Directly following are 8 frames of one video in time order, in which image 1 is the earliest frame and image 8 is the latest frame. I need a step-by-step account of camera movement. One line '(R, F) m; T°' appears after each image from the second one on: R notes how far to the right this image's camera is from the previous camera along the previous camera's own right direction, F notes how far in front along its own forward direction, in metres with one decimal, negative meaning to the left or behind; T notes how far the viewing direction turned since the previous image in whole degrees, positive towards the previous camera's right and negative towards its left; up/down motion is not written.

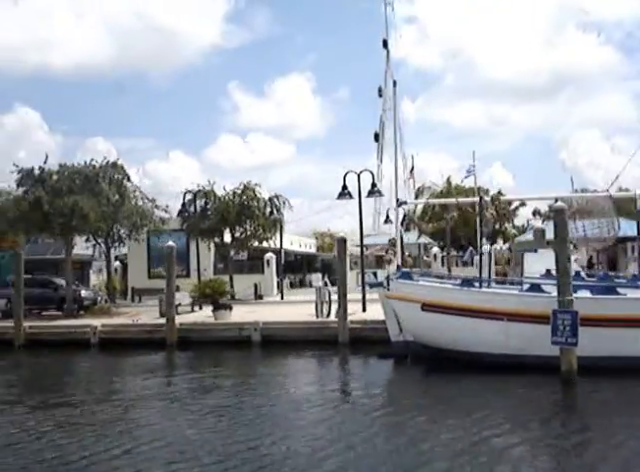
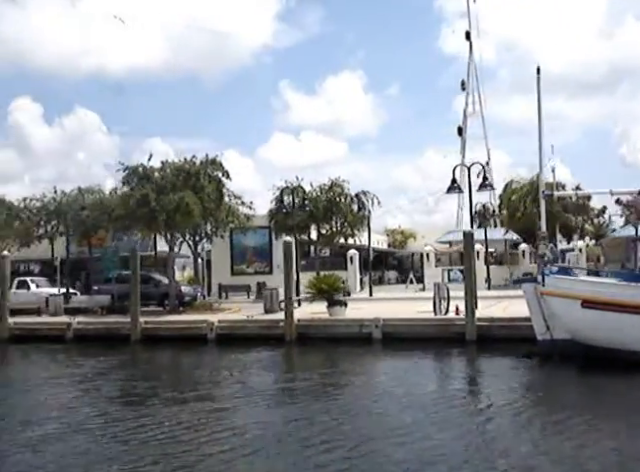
(-1.9, +0.3) m; -4°
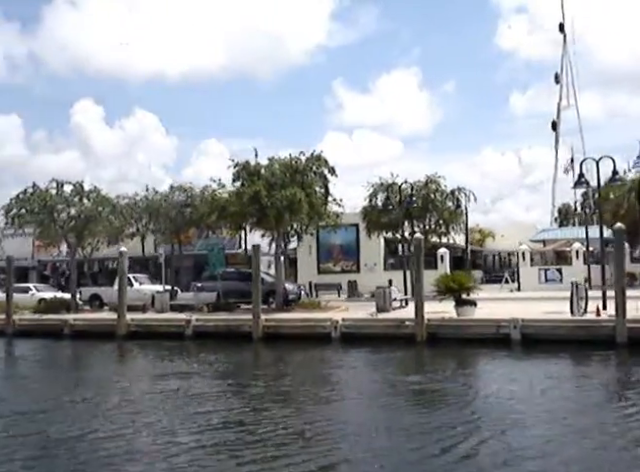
(-2.1, +0.5) m; -5°
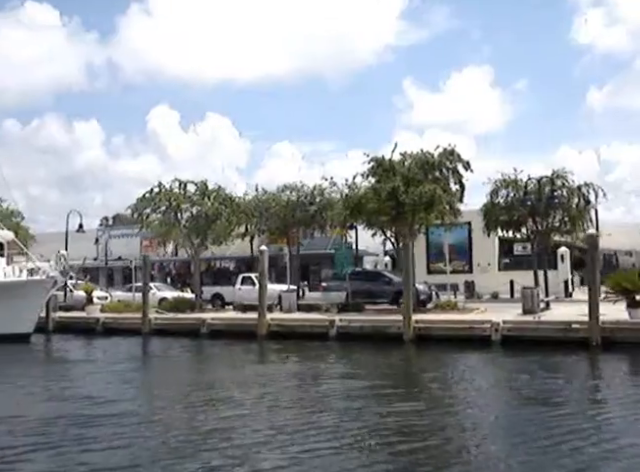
(-2.4, +0.8) m; -6°
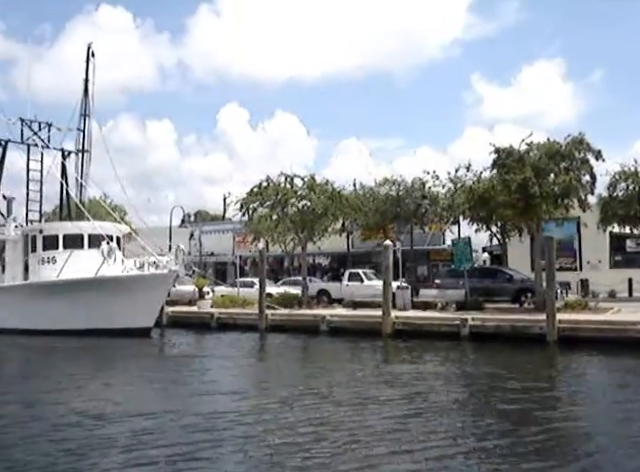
(-1.9, +0.9) m; -6°
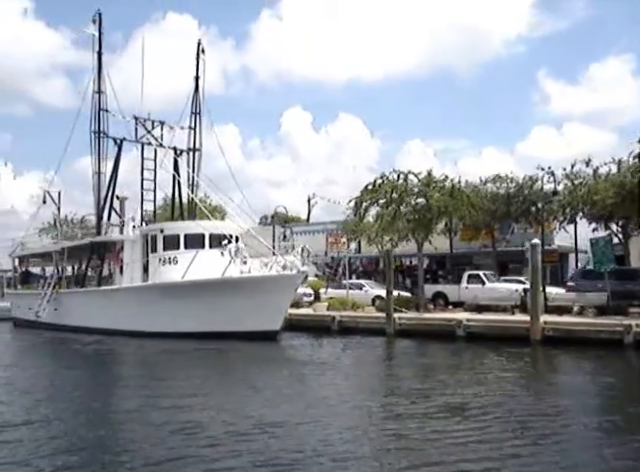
(-2.3, +1.5) m; -5°
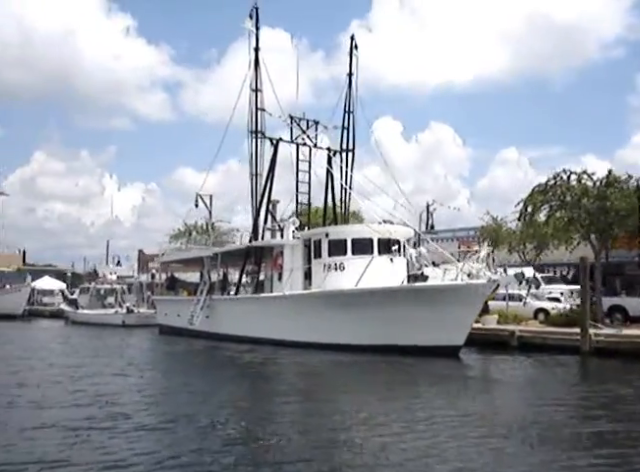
(-2.9, +2.1) m; -7°
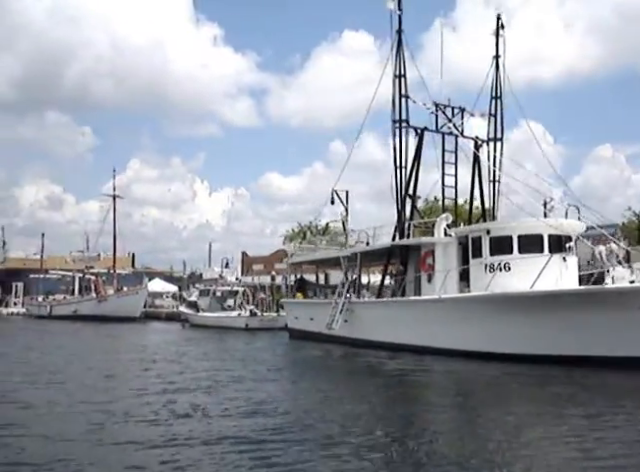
(-2.3, +2.2) m; -7°
